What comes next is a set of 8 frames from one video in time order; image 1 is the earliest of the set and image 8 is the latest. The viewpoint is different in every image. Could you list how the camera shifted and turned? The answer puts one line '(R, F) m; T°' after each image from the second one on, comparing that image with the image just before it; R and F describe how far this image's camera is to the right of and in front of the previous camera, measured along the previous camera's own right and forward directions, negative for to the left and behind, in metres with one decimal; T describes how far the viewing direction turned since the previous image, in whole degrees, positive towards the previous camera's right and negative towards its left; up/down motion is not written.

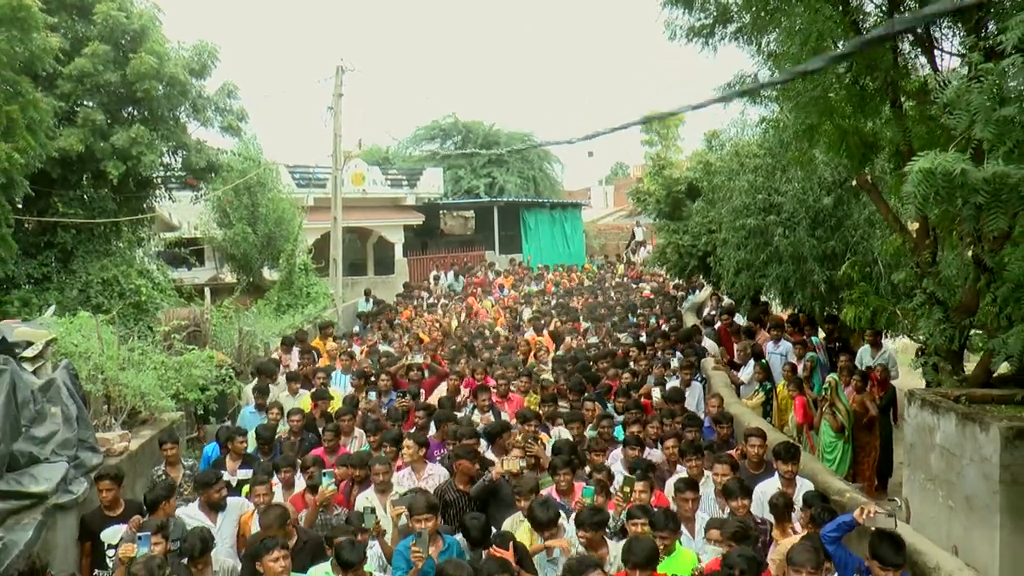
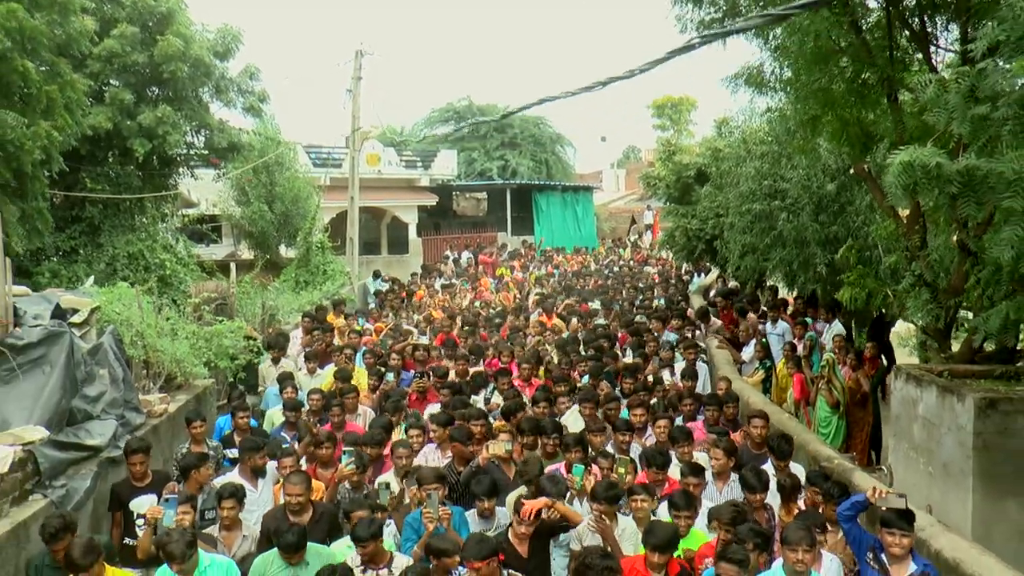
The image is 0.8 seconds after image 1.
(0.0, -0.5) m; -1°
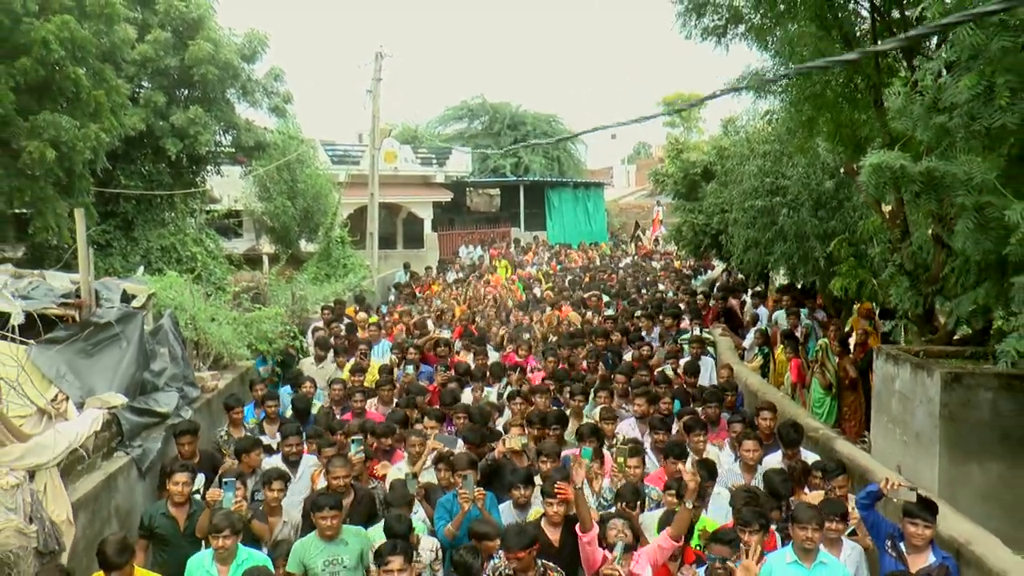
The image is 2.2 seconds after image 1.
(-0.1, -0.8) m; -1°
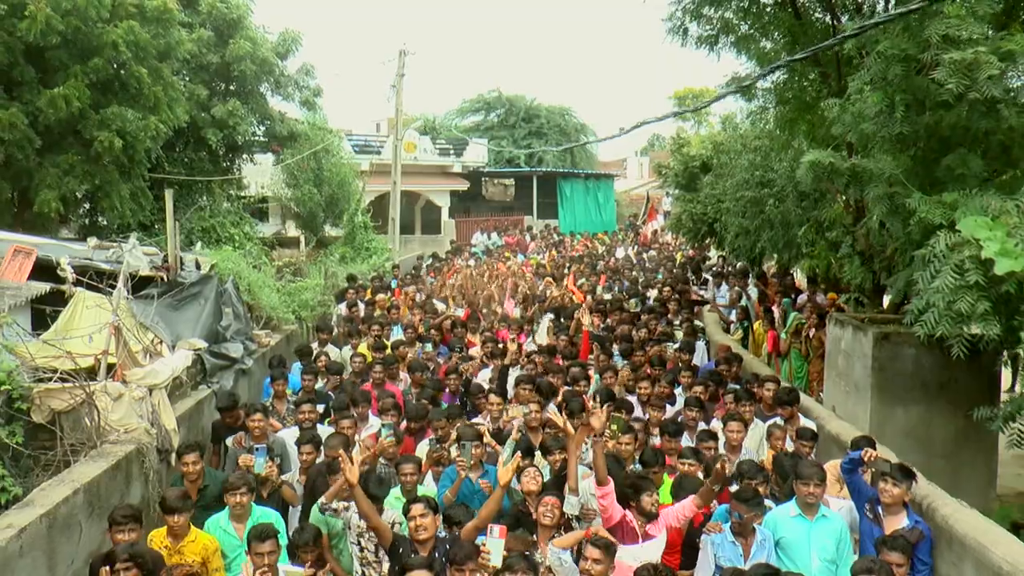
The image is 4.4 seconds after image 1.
(+0.1, -1.5) m; -1°
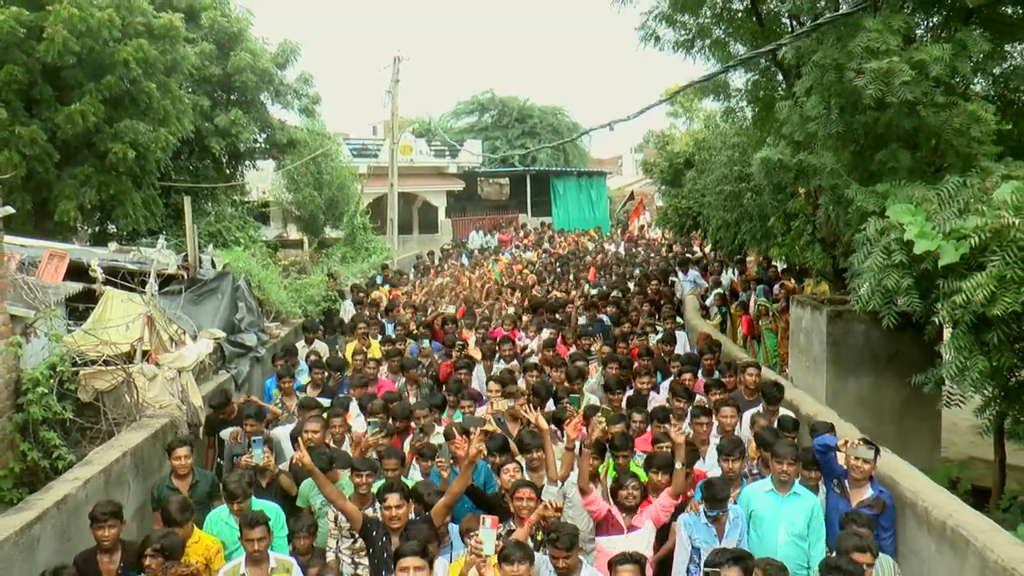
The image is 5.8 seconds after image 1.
(+0.1, -0.9) m; 0°
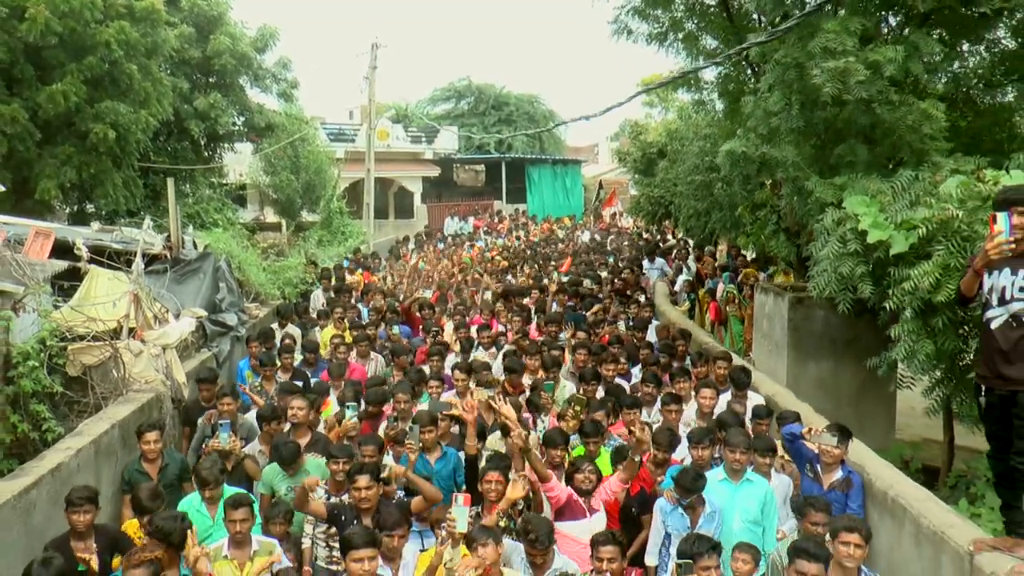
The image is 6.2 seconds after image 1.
(0.0, -0.3) m; +2°
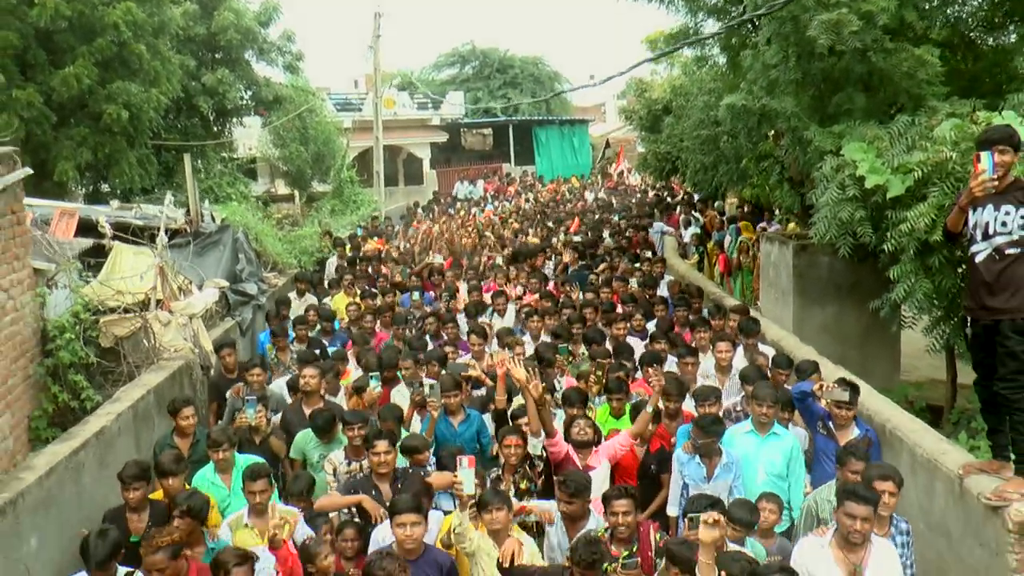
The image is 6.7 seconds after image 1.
(0.0, -0.3) m; -1°
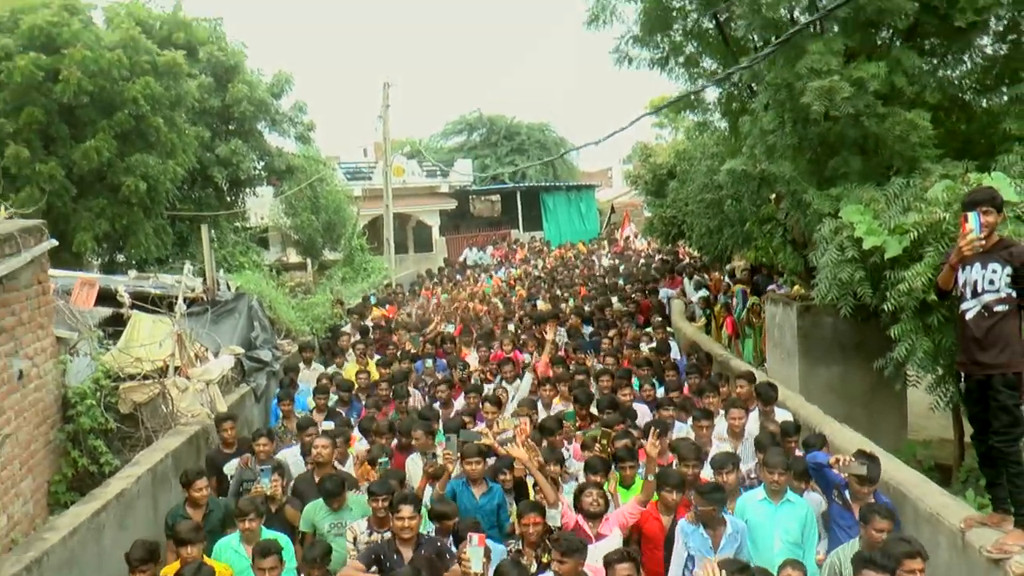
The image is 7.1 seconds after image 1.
(0.0, -0.2) m; -1°
